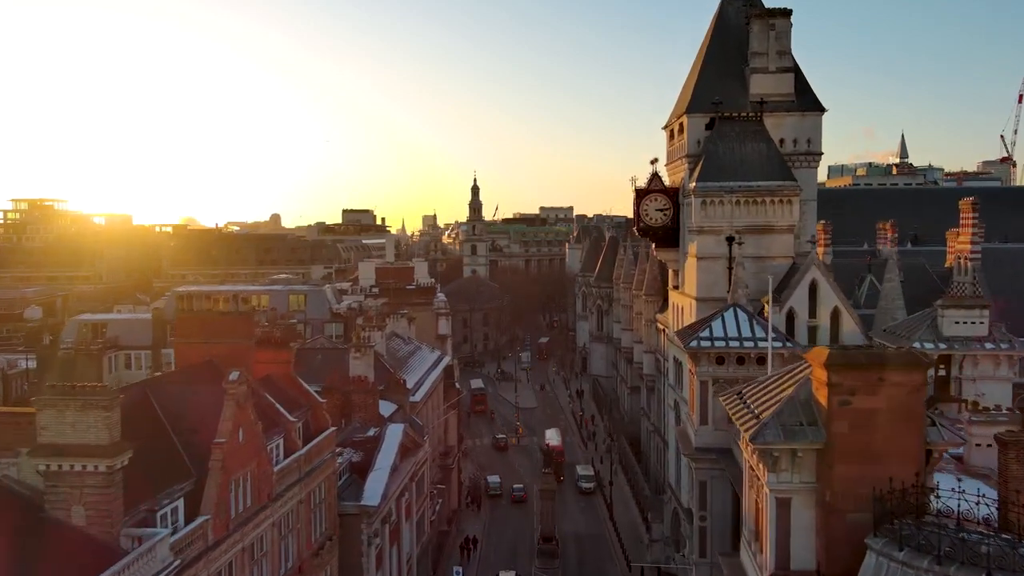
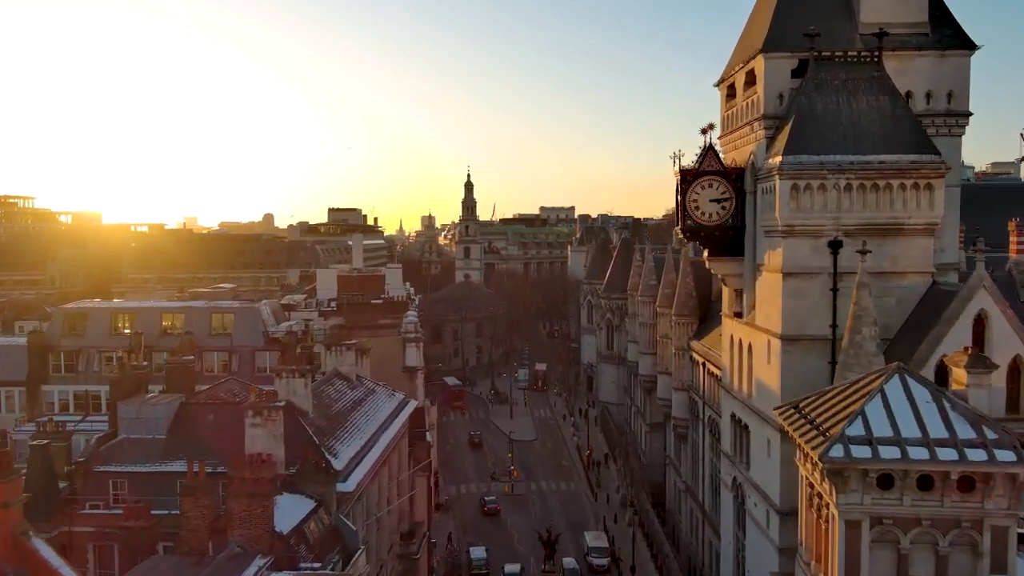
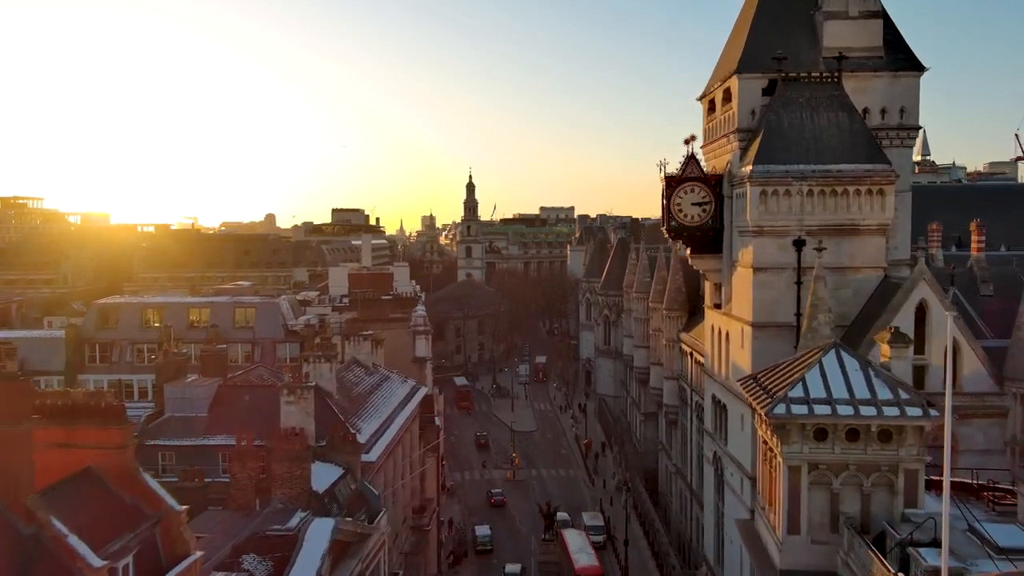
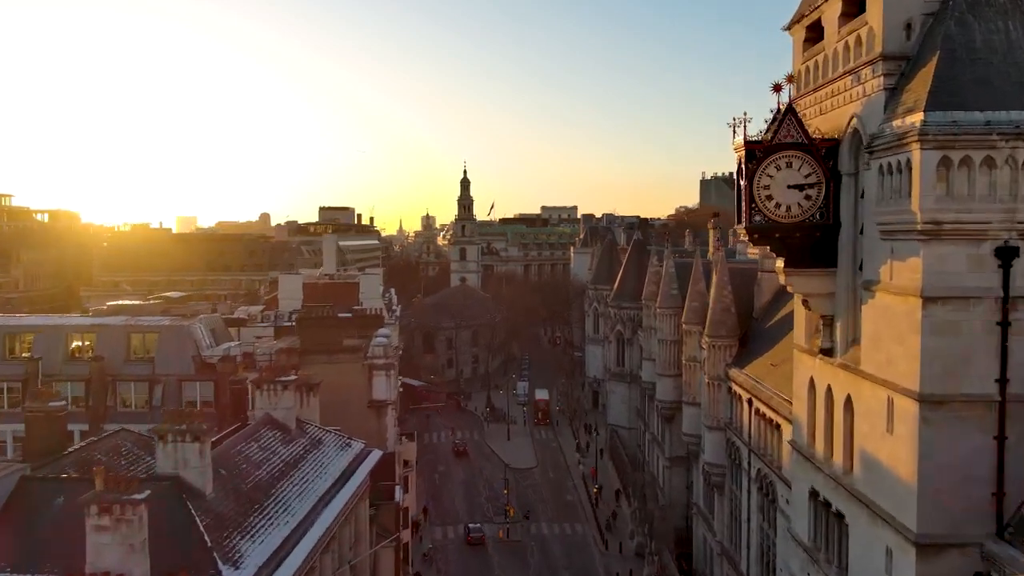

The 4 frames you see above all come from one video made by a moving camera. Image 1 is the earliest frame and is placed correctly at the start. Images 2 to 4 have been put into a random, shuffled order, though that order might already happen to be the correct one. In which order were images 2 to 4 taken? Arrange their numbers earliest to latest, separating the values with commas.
3, 2, 4
